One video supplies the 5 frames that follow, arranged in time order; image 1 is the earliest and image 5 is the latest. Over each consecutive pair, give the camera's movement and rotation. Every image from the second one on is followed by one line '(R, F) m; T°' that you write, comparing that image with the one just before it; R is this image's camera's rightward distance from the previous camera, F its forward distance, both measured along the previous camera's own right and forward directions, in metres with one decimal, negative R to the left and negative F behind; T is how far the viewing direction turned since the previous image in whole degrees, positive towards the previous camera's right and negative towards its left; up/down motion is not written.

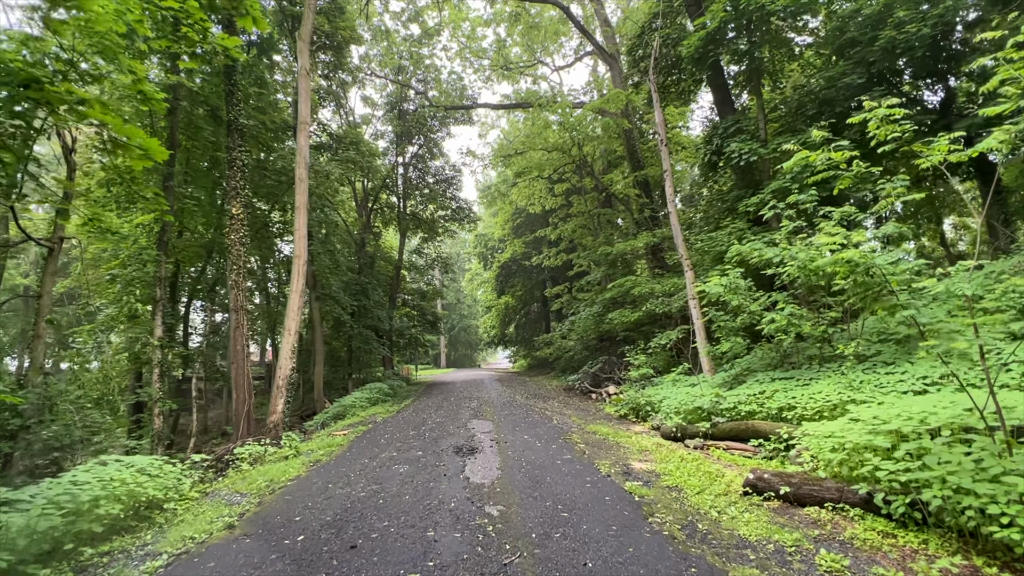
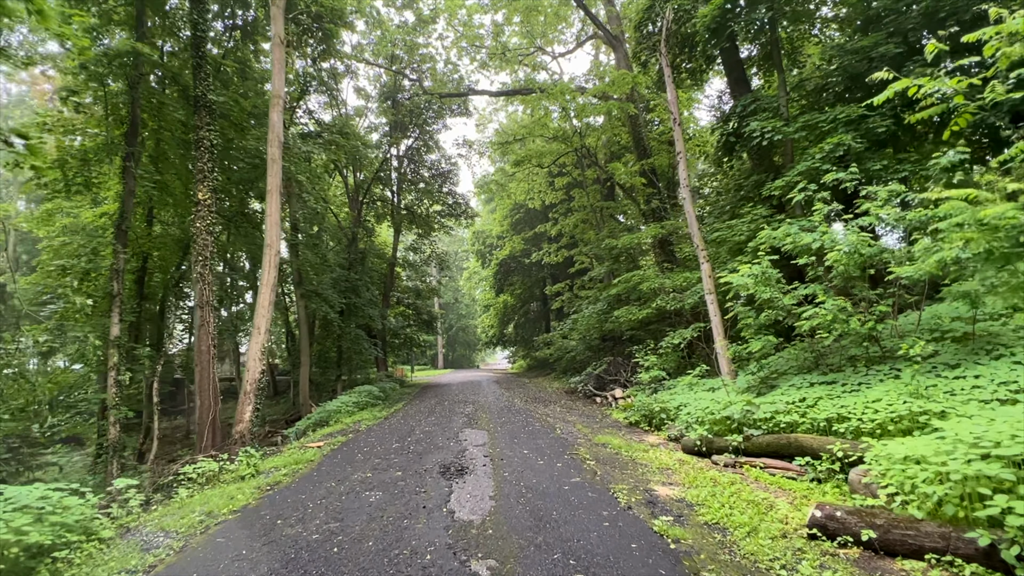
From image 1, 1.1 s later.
(0.0, +0.9) m; 0°
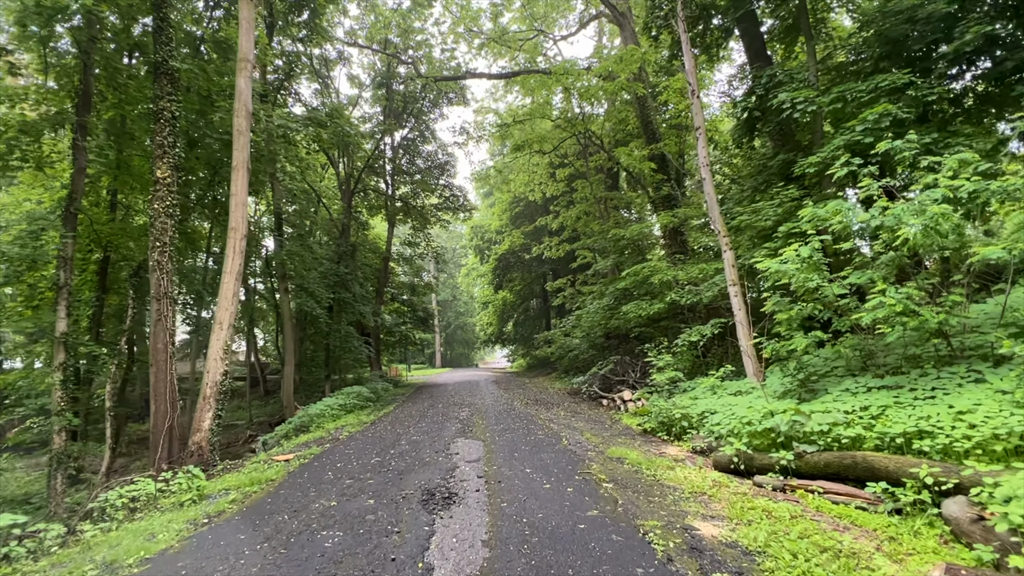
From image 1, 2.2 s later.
(0.0, +1.0) m; 0°
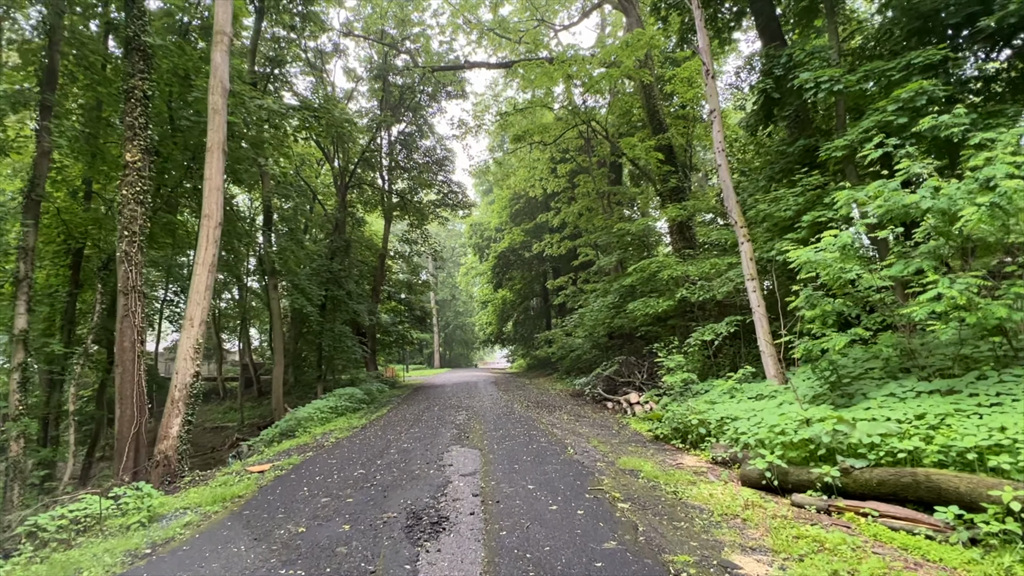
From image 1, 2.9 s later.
(0.0, +0.6) m; 0°
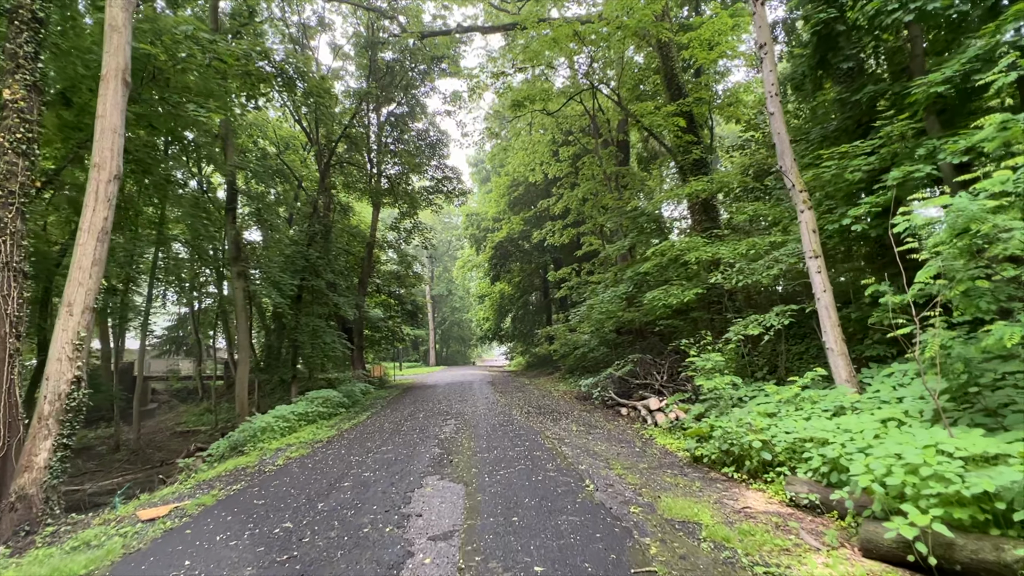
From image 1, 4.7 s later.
(0.0, +1.6) m; 0°
